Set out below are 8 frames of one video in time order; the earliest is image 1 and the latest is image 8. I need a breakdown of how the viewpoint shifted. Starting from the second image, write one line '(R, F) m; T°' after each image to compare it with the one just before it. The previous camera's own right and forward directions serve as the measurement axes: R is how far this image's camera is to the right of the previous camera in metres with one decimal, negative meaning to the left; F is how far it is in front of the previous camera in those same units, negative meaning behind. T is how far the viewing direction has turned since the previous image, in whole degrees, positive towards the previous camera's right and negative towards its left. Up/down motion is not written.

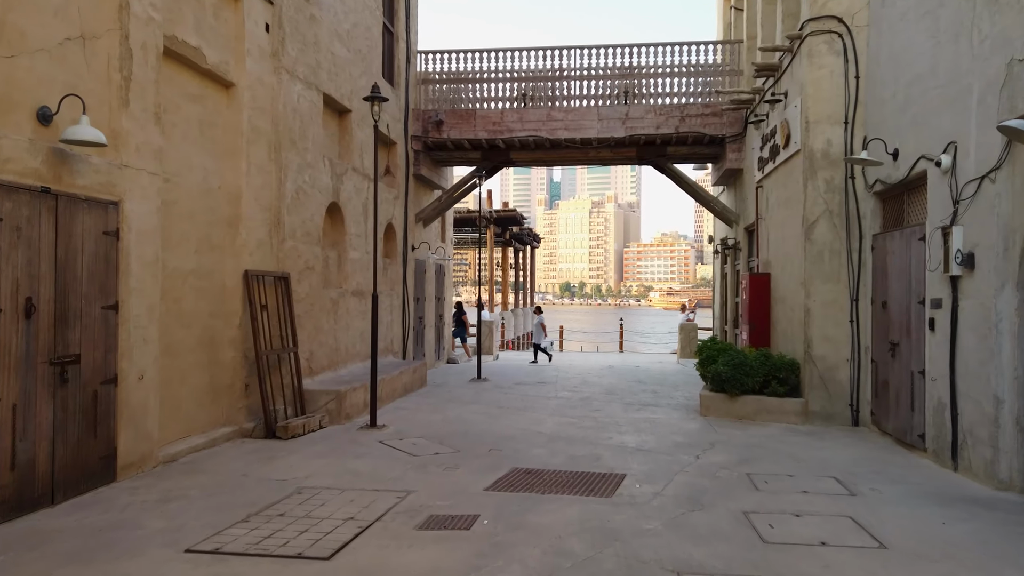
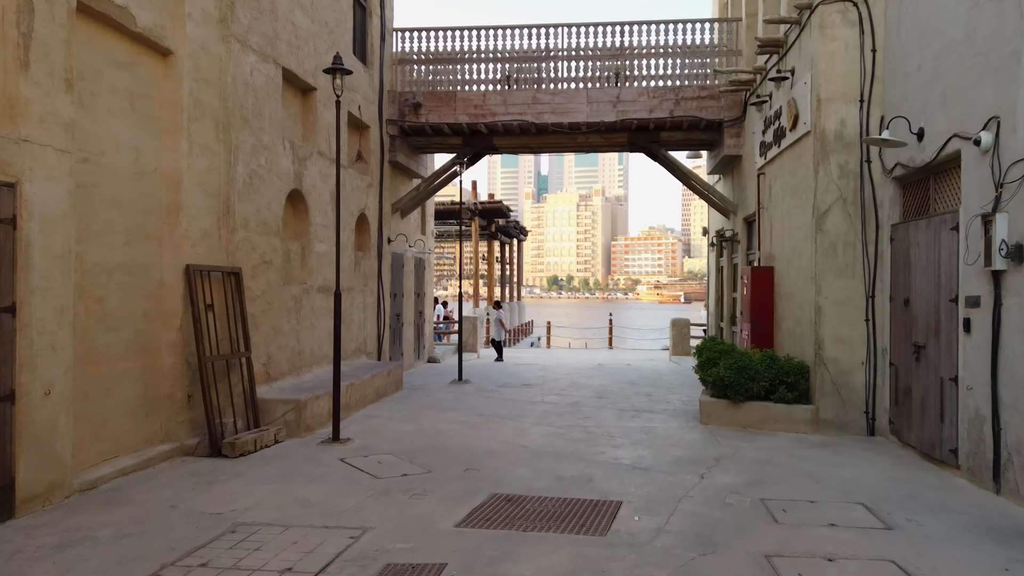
(+0.1, +0.9) m; +1°
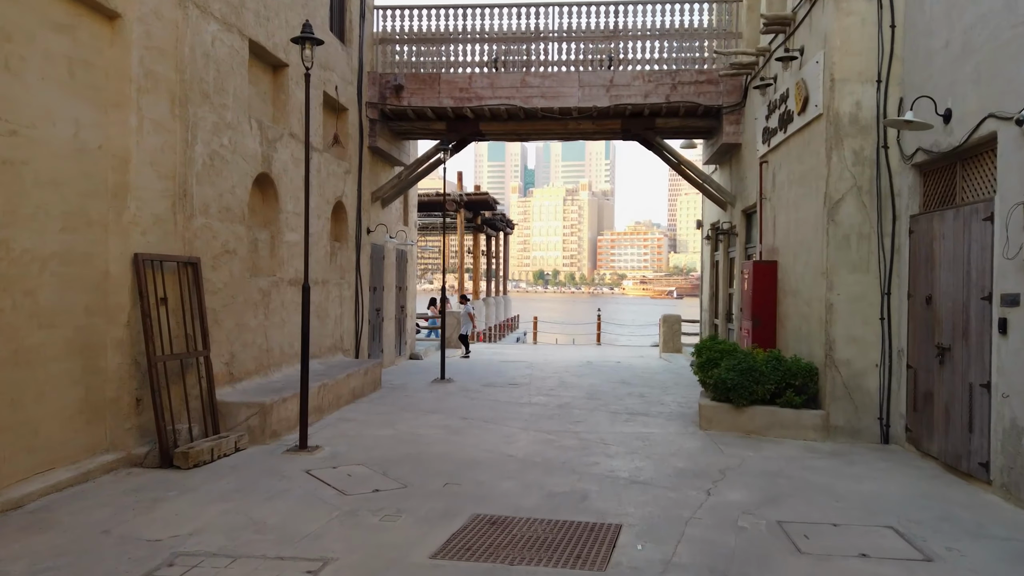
(0.0, +0.7) m; +1°
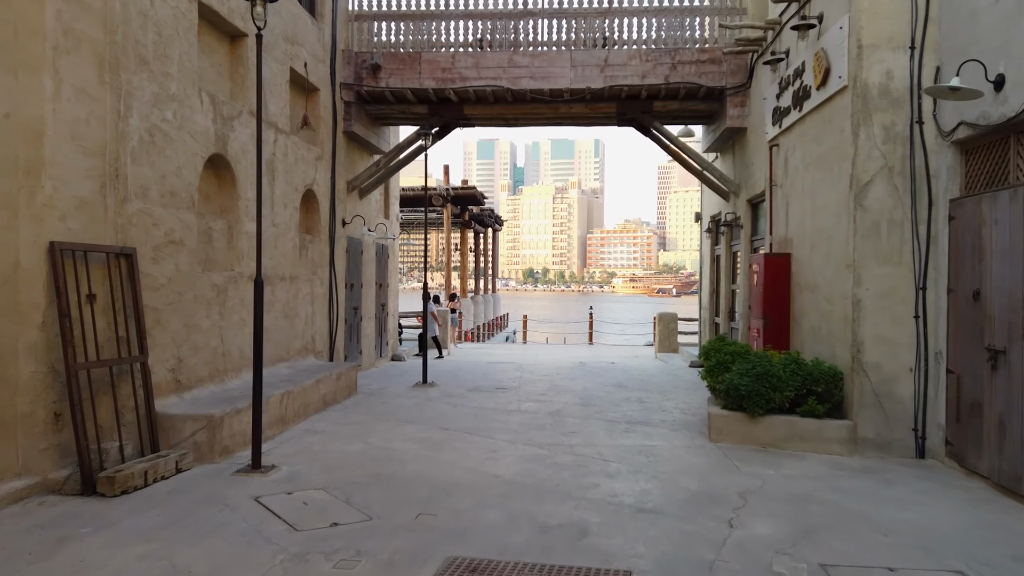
(0.0, +0.9) m; +1°
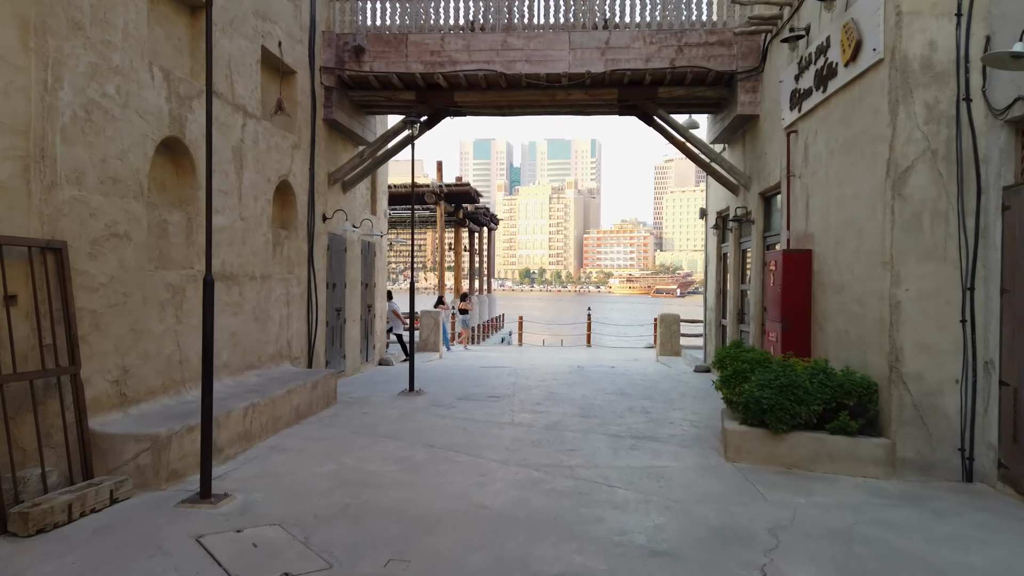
(0.0, +0.8) m; 0°
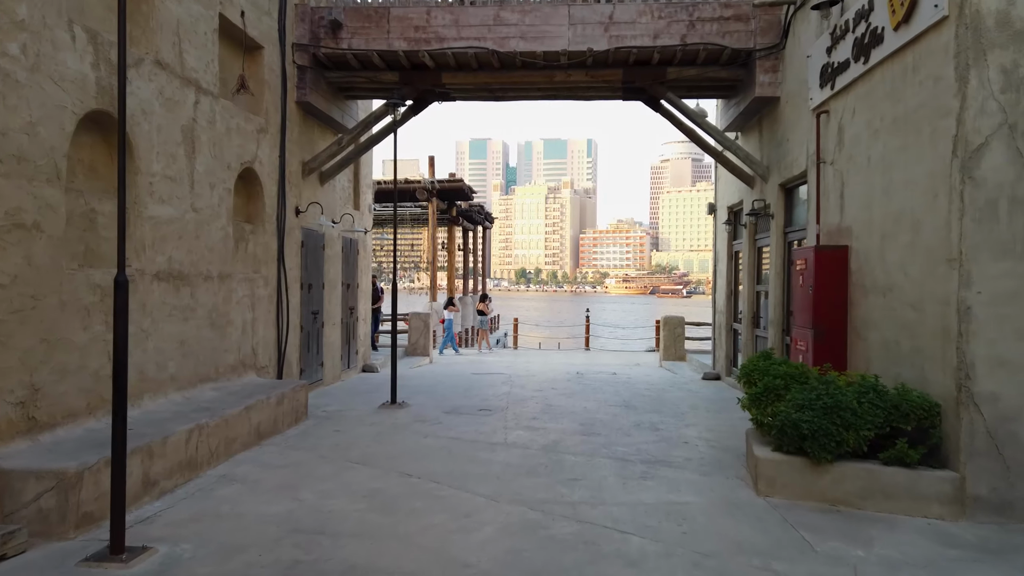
(0.0, +1.0) m; 0°
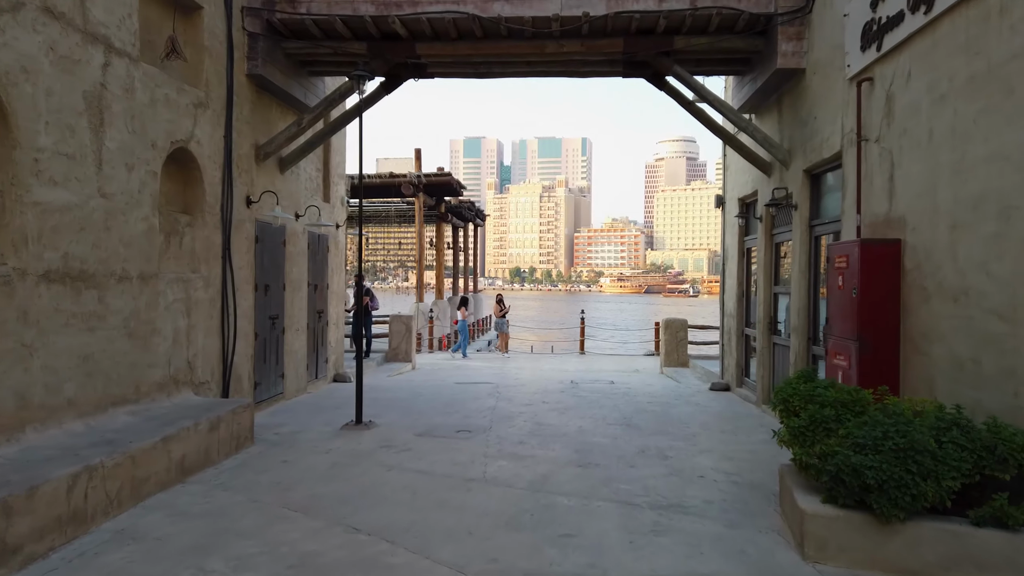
(+0.1, +1.3) m; 0°
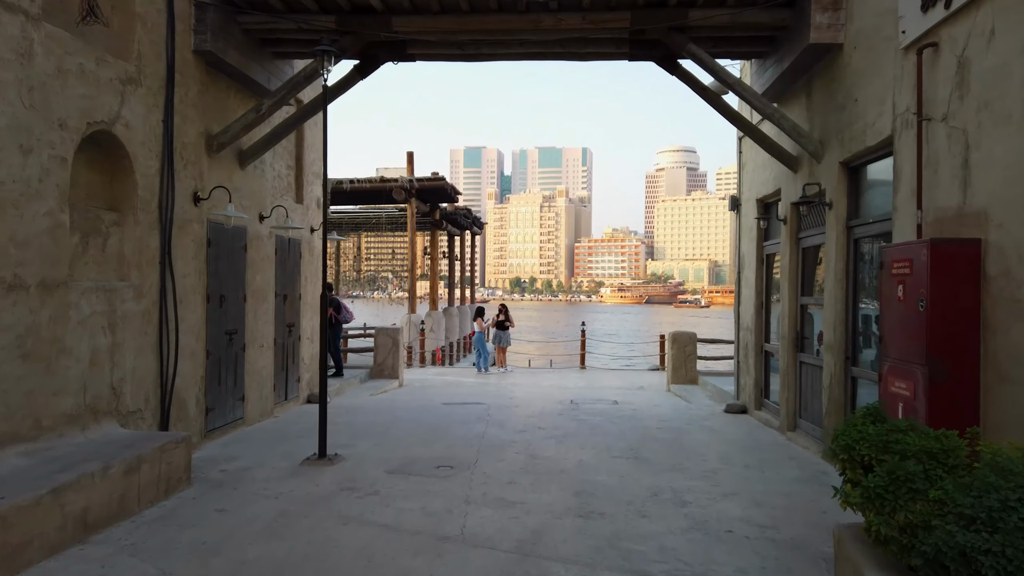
(+0.1, +1.1) m; 0°
